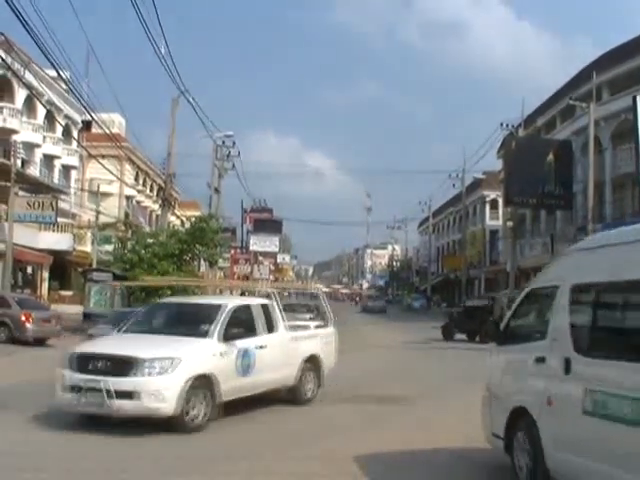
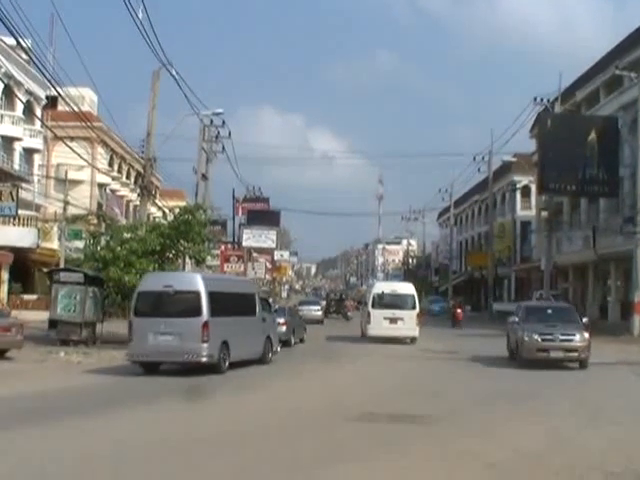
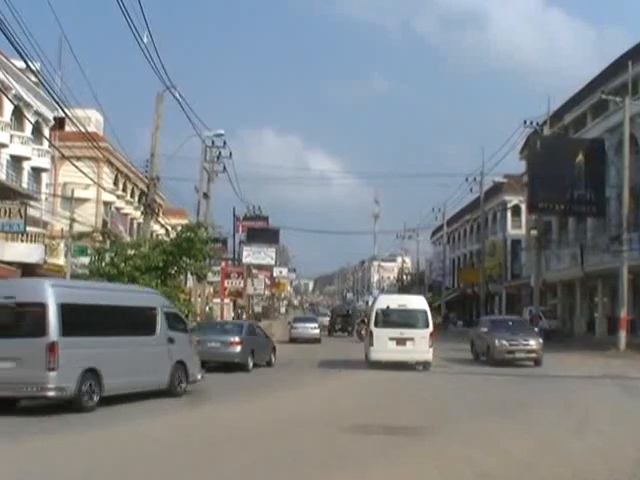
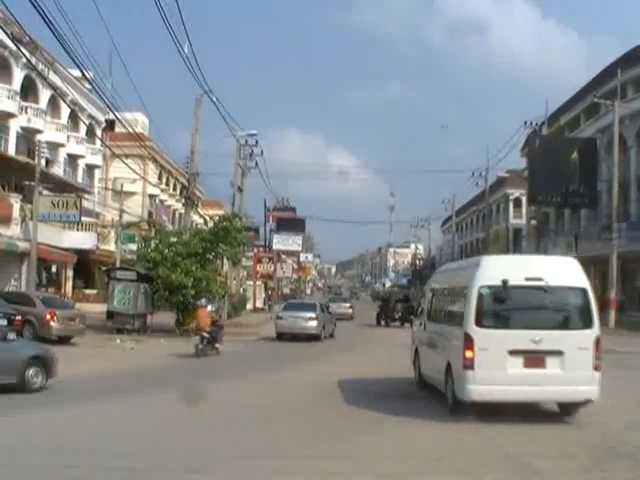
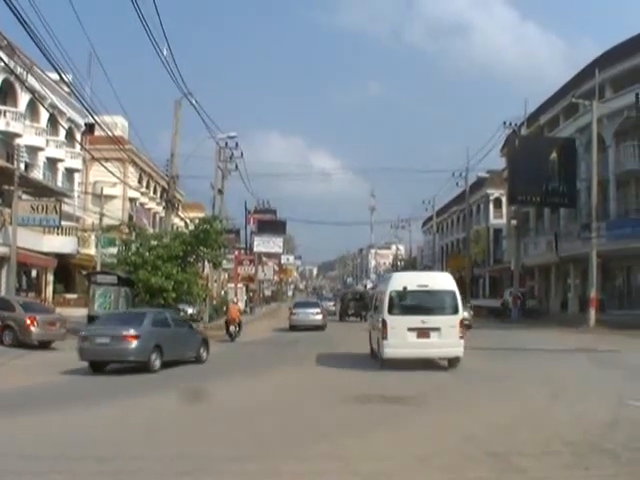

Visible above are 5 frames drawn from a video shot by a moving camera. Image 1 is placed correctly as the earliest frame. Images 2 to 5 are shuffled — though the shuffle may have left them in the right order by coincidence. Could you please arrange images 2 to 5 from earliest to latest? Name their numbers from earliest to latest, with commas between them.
4, 5, 3, 2
